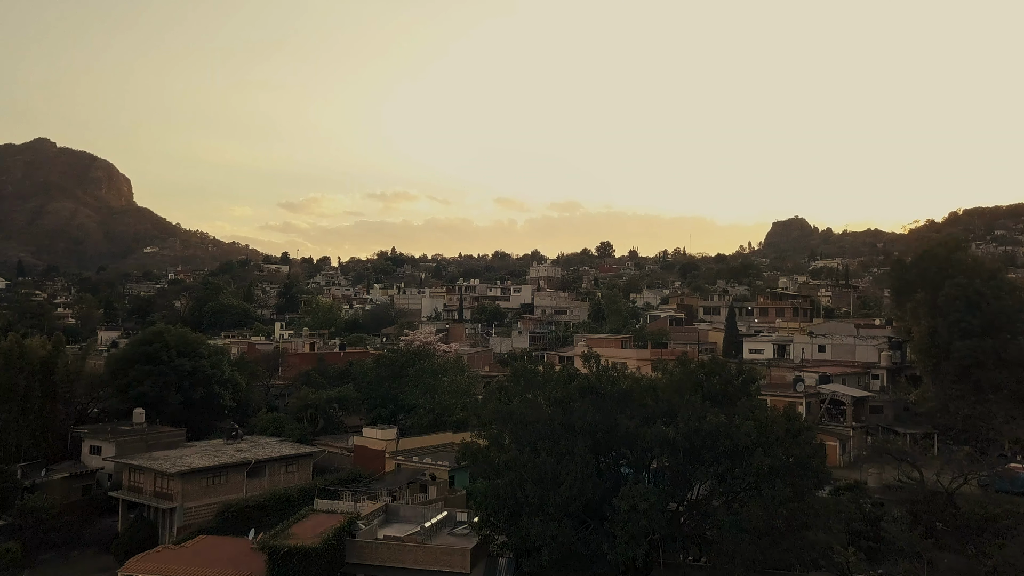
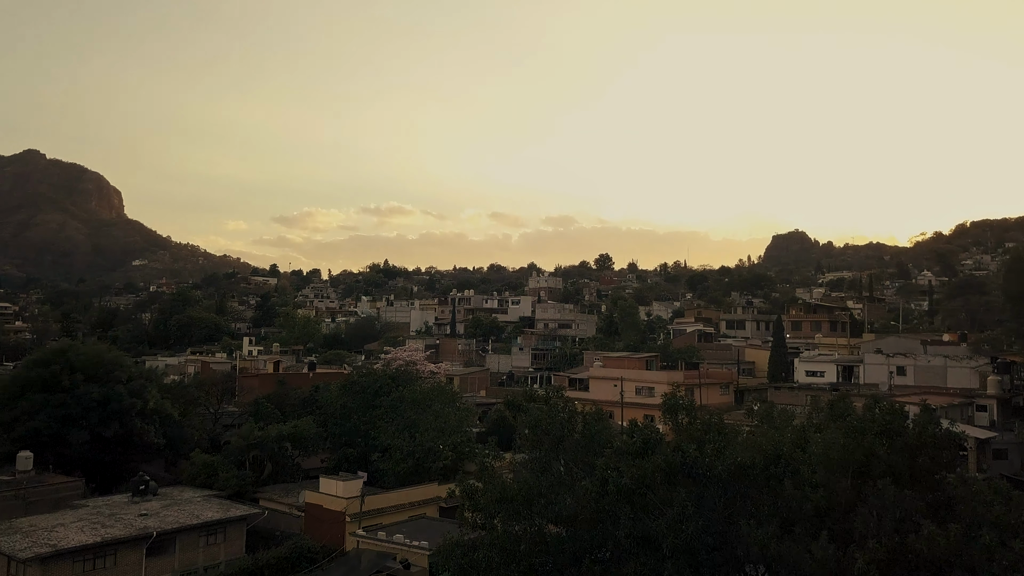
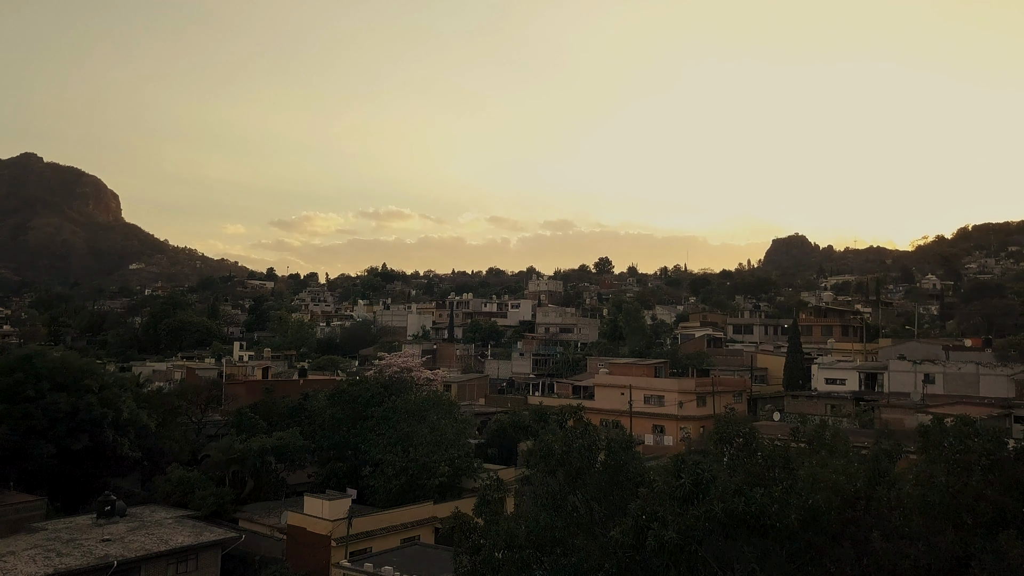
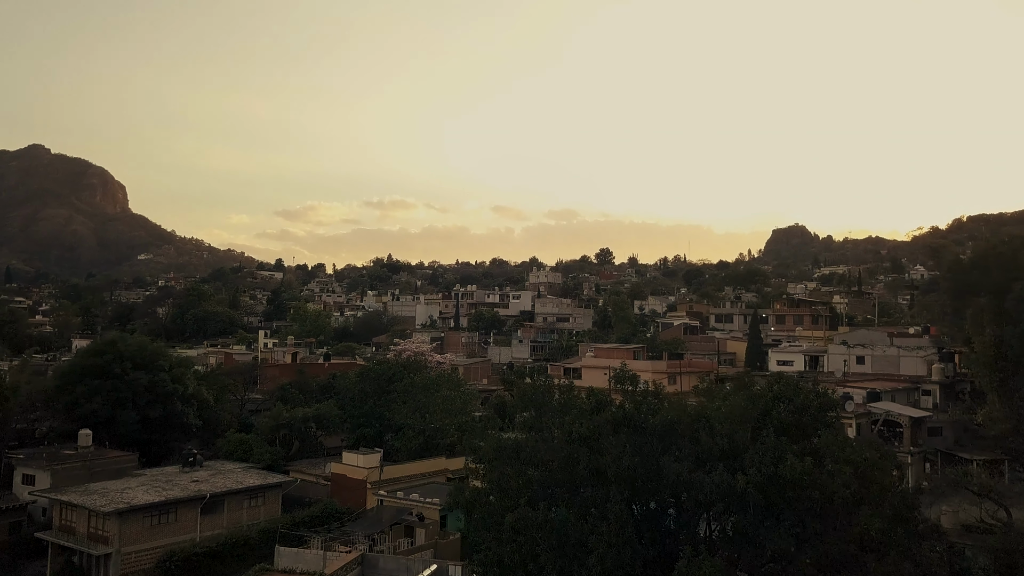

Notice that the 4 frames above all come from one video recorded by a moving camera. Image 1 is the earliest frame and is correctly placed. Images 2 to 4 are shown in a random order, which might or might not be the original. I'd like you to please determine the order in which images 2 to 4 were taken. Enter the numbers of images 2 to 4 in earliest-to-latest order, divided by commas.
4, 2, 3
